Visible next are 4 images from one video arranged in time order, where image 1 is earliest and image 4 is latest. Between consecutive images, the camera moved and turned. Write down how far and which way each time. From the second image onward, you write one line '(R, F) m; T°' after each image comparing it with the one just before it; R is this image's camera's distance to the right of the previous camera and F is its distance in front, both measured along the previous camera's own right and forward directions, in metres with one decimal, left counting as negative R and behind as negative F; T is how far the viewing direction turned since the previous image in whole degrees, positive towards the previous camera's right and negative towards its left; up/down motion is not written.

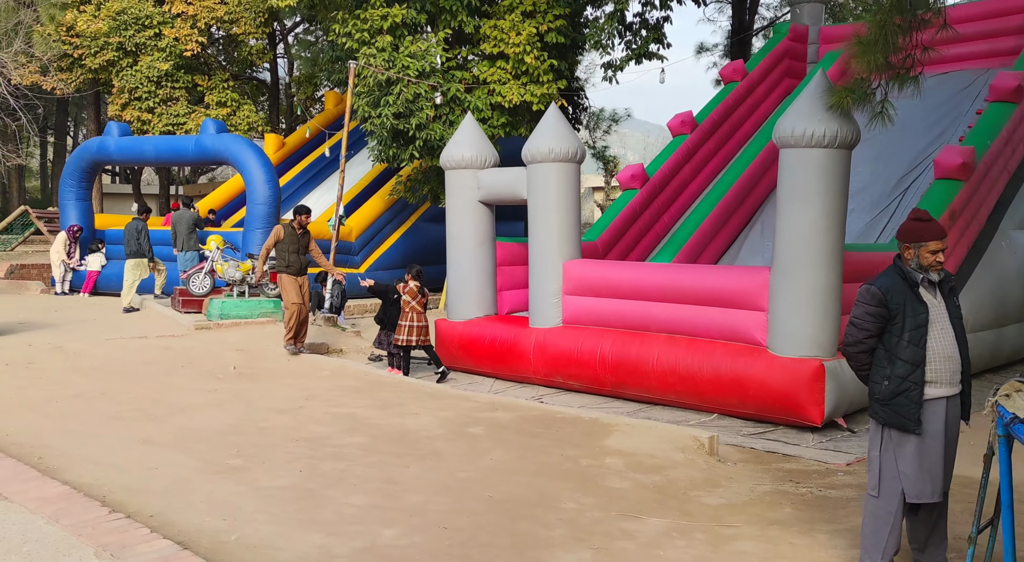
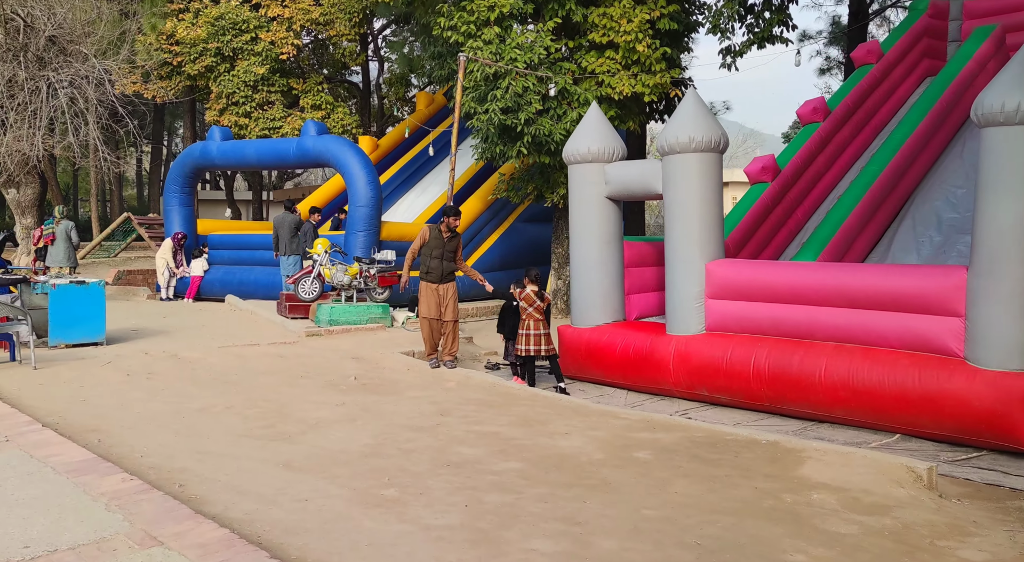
(-0.5, +0.6) m; -5°
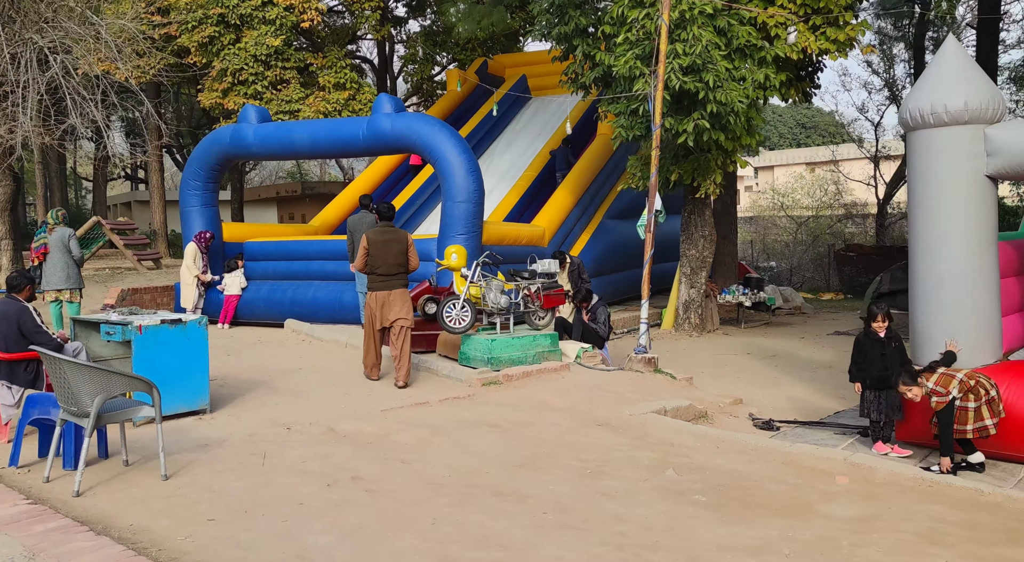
(-2.7, +3.0) m; +5°
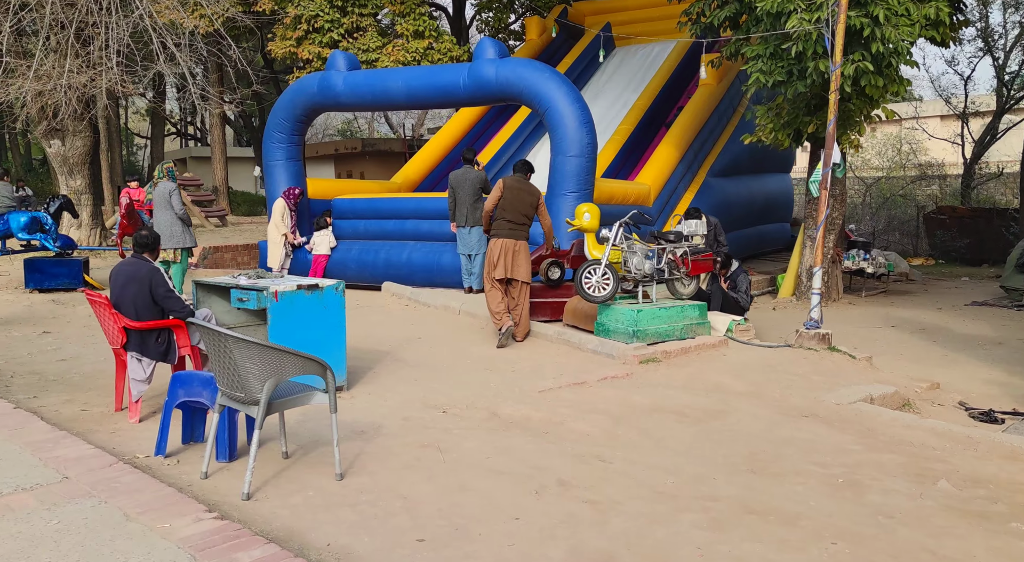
(-1.0, +0.9) m; -2°
